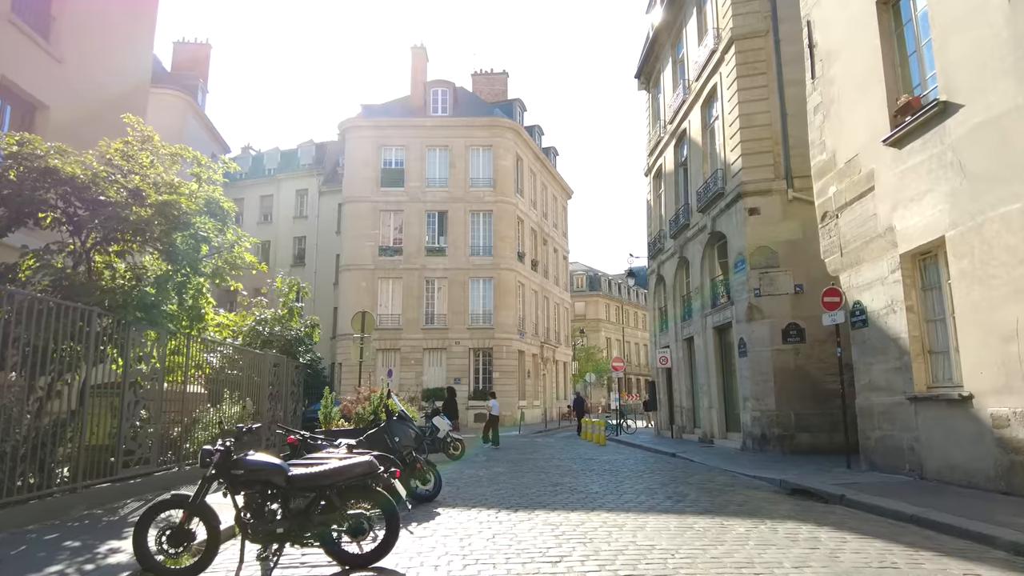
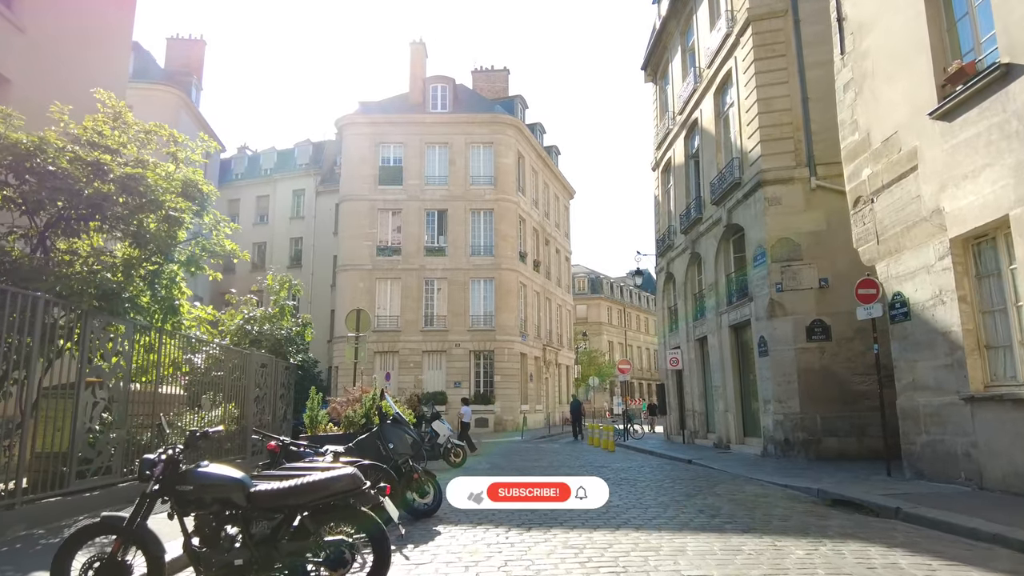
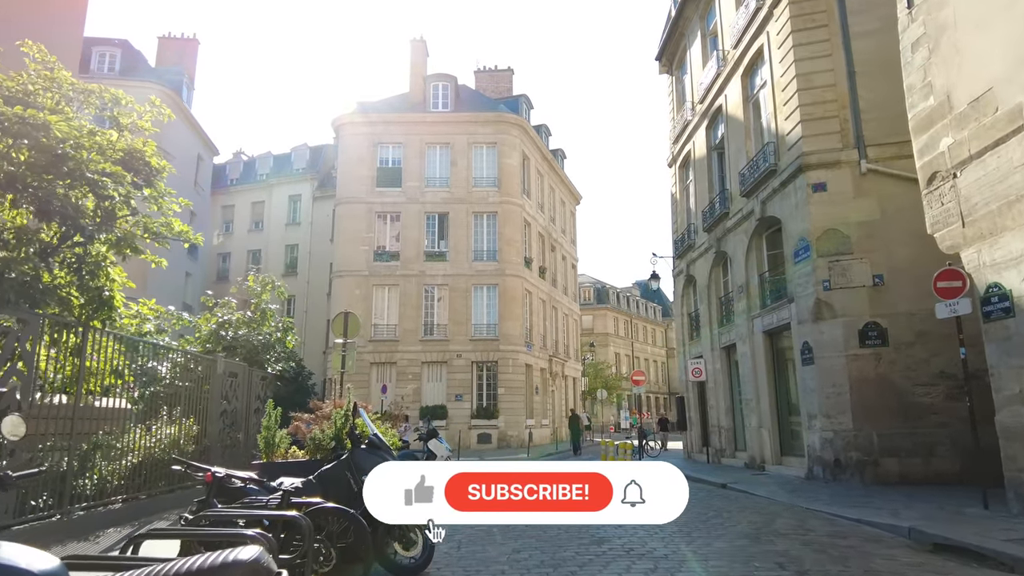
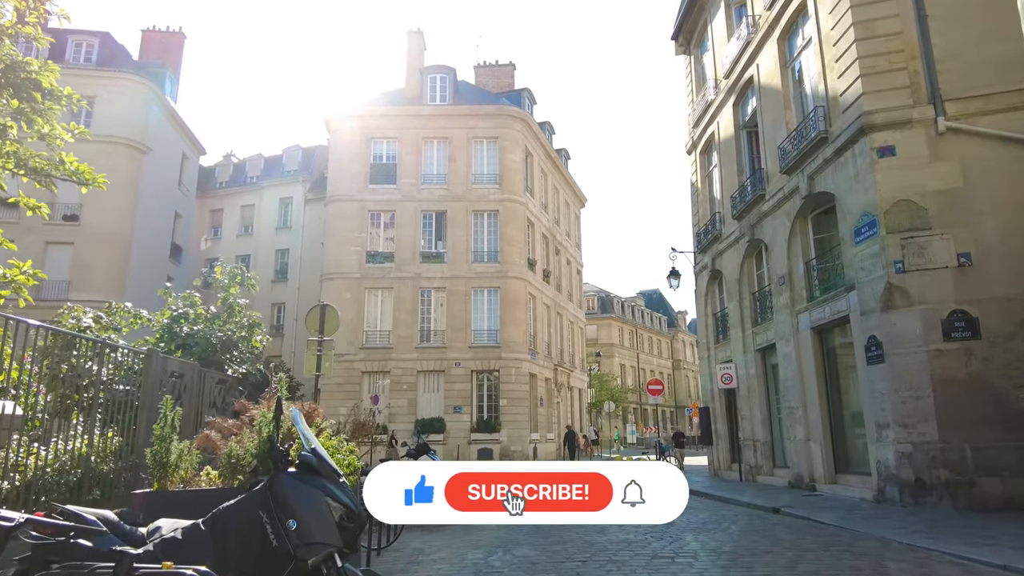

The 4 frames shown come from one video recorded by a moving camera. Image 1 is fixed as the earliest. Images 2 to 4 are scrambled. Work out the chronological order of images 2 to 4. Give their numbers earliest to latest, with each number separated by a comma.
2, 3, 4
